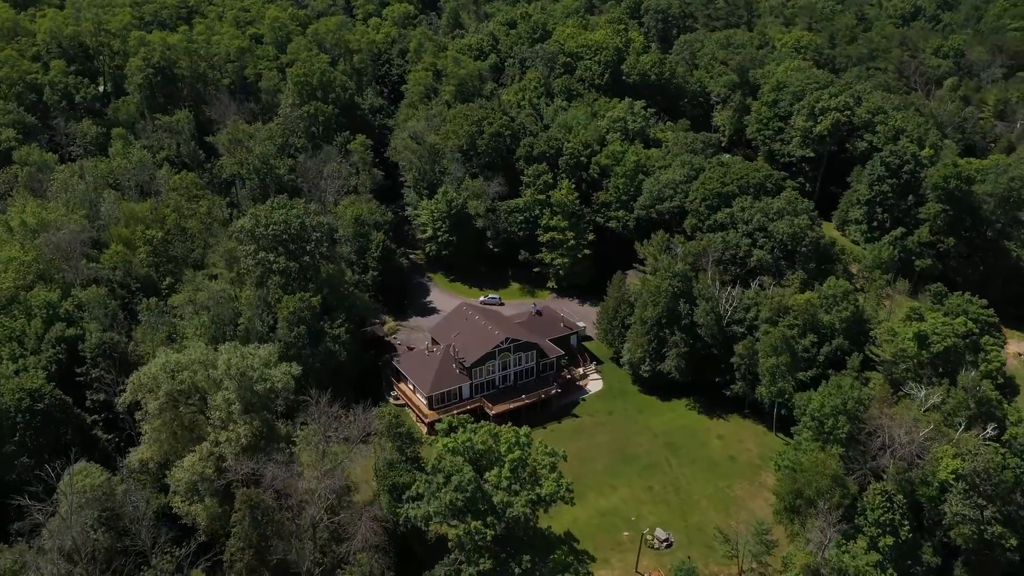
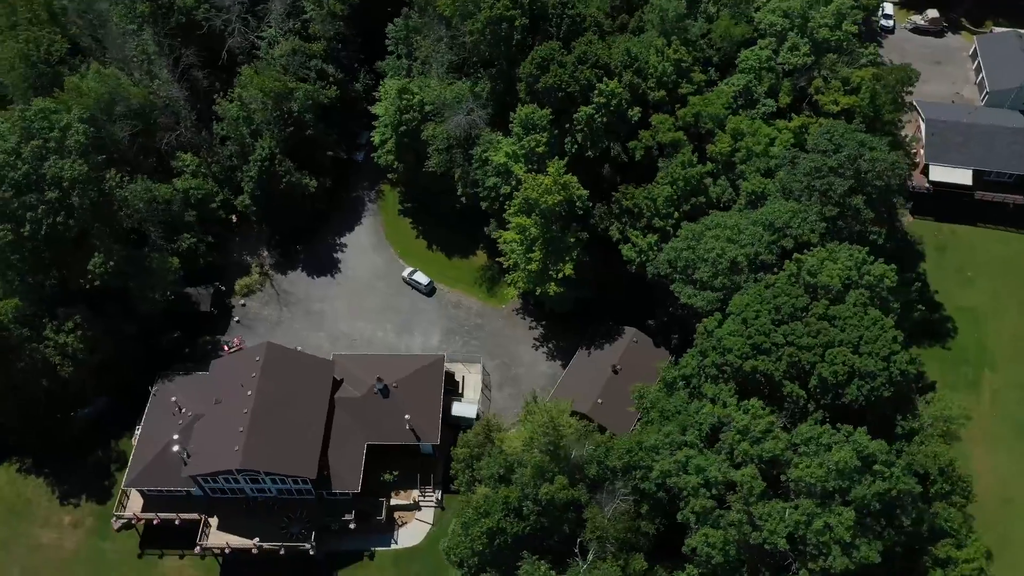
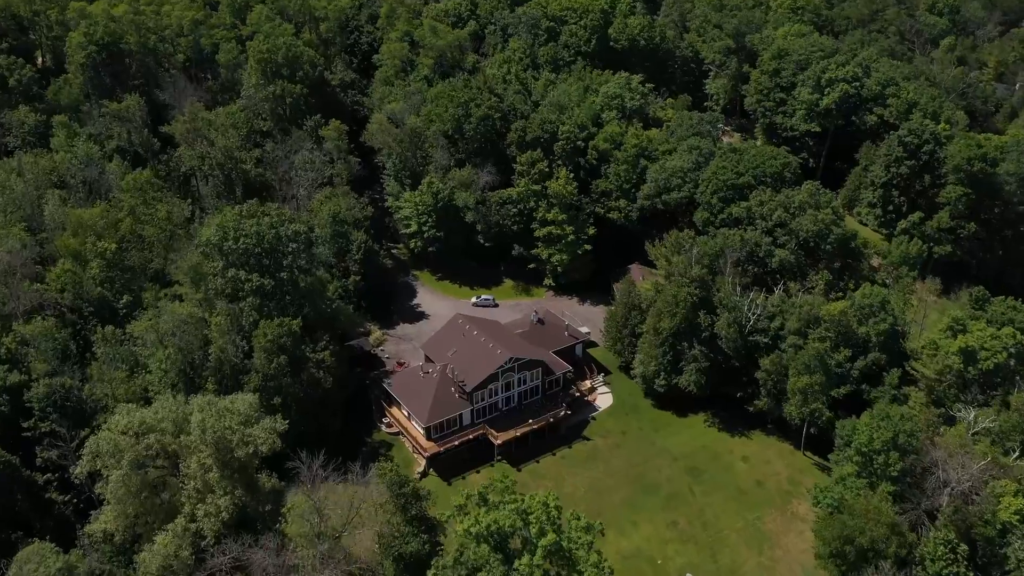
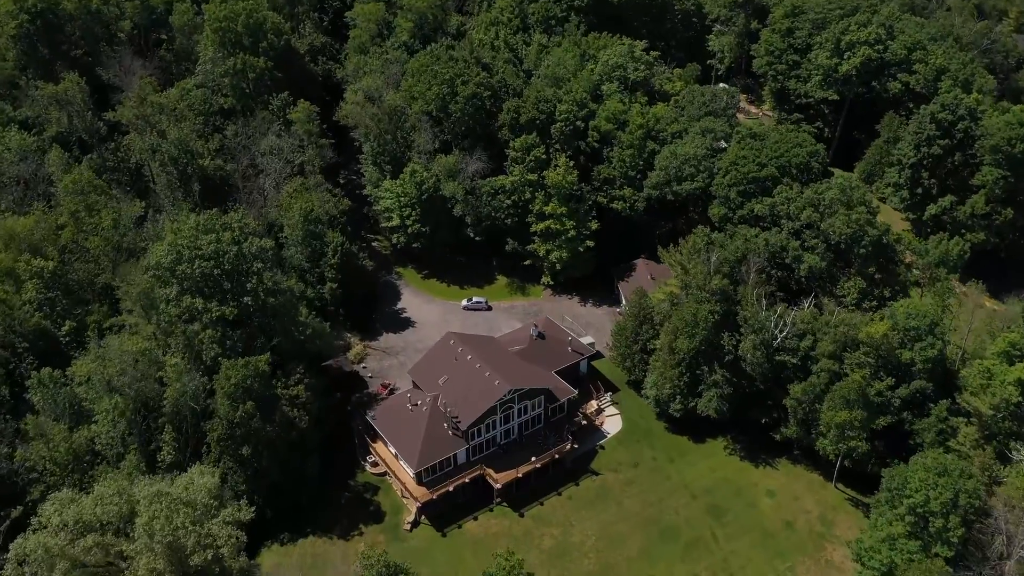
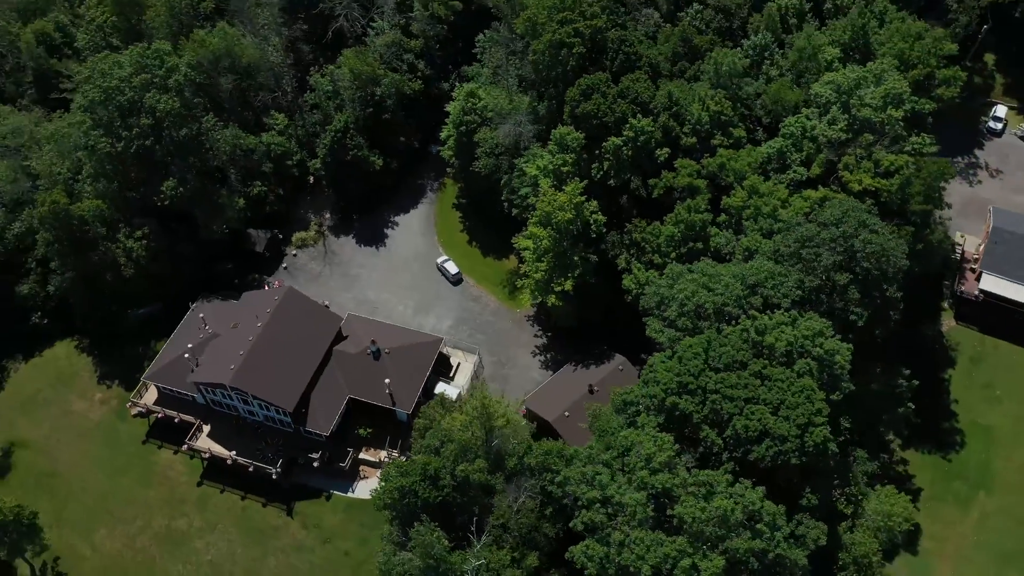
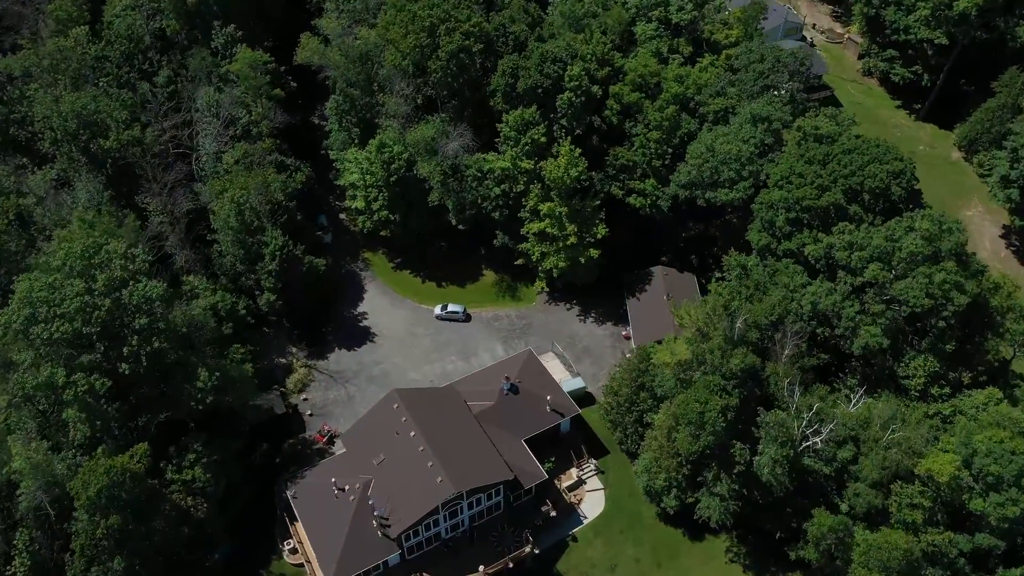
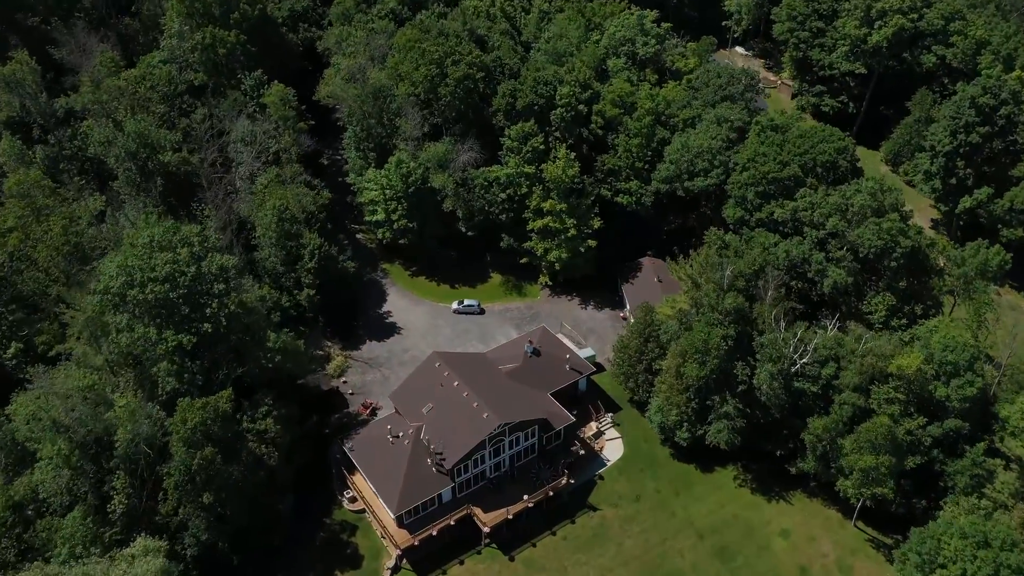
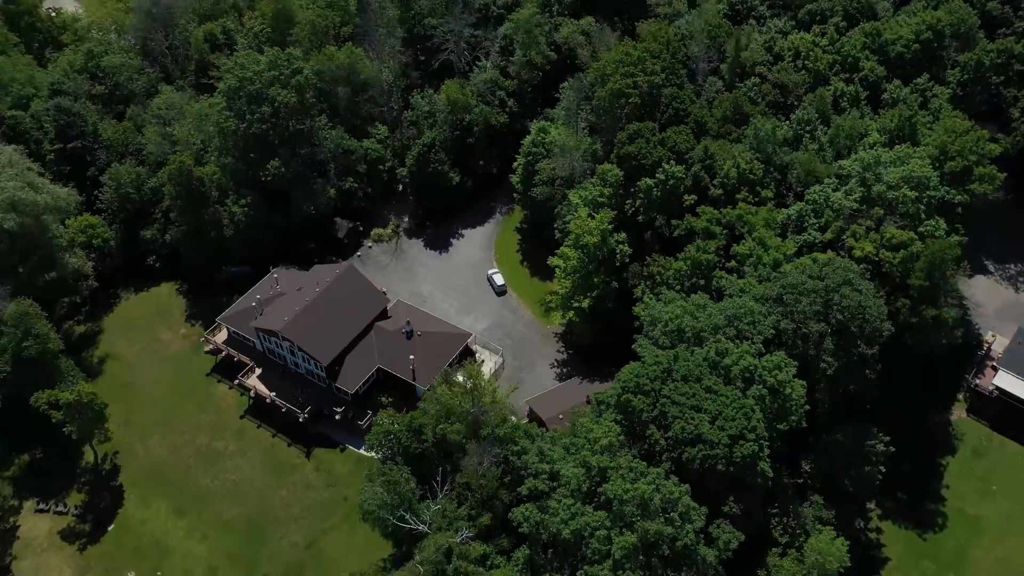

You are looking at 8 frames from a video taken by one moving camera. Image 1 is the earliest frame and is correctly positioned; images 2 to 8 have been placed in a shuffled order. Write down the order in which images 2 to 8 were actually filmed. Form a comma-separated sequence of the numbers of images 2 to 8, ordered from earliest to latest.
3, 4, 7, 6, 2, 5, 8
